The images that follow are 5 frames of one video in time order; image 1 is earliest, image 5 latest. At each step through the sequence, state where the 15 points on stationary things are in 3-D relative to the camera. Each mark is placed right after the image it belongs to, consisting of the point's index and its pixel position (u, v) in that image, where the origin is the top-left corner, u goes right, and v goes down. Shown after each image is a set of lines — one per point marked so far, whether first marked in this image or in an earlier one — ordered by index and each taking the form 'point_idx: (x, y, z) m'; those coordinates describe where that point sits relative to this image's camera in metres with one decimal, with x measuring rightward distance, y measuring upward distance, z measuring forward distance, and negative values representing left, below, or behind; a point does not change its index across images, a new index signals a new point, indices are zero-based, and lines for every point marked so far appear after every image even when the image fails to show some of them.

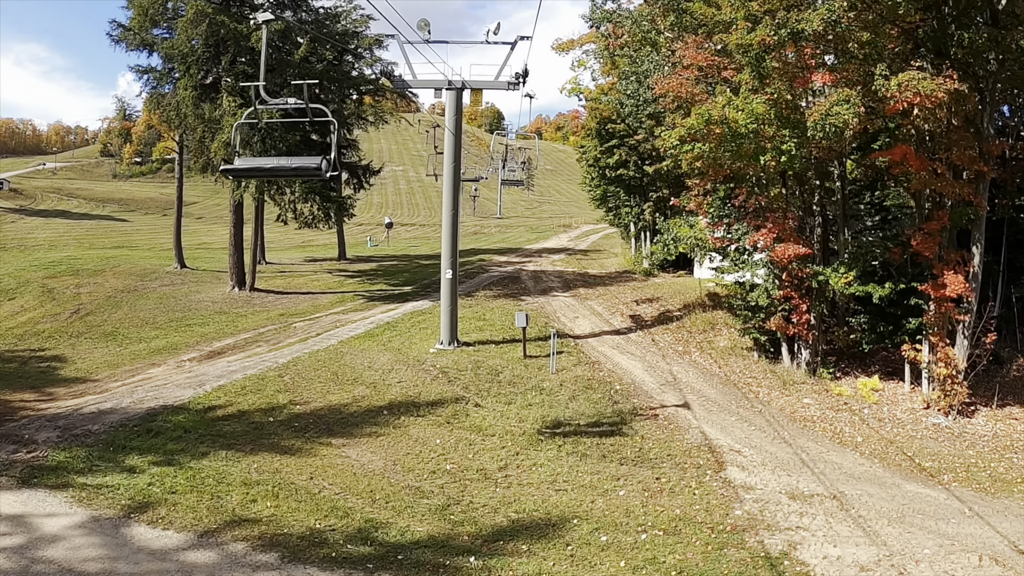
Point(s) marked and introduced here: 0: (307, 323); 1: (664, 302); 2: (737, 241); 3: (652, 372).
0: (-3.1, -0.5, +18.8) m
1: (+2.4, -0.2, +19.1) m
2: (+2.6, +0.5, +13.8) m
3: (+1.5, -0.9, +13.6) m
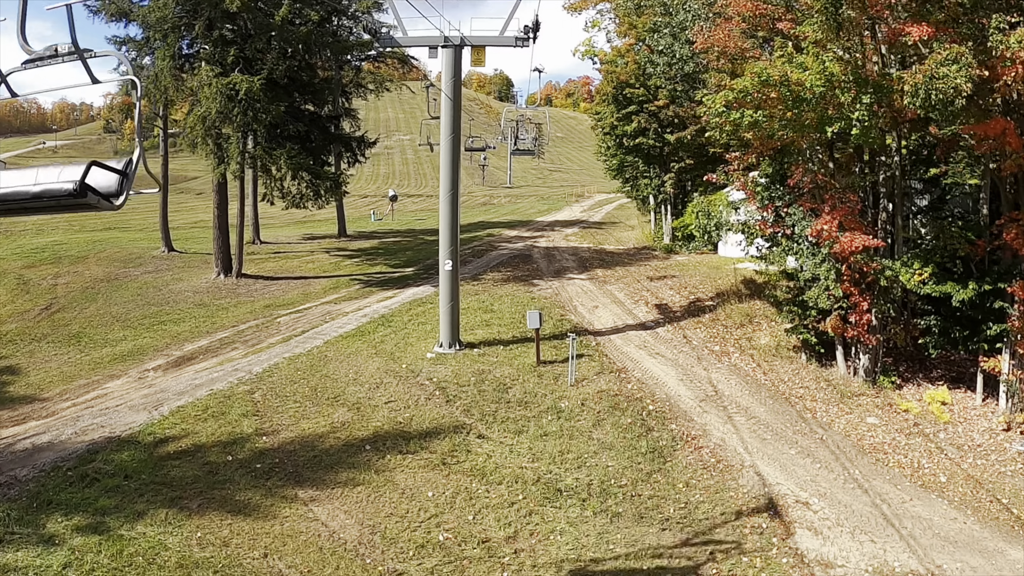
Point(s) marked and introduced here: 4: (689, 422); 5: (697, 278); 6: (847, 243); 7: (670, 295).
0: (-3.0, -0.4, +16.8) m
1: (+2.5, 0.0, +17.0) m
2: (+2.7, +0.6, +11.7) m
3: (+1.6, -0.9, +11.5) m
4: (+1.5, -1.1, +10.2) m
5: (+2.7, +0.1, +18.1) m
6: (+2.8, +0.4, +10.4) m
7: (+2.2, -0.1, +17.0) m
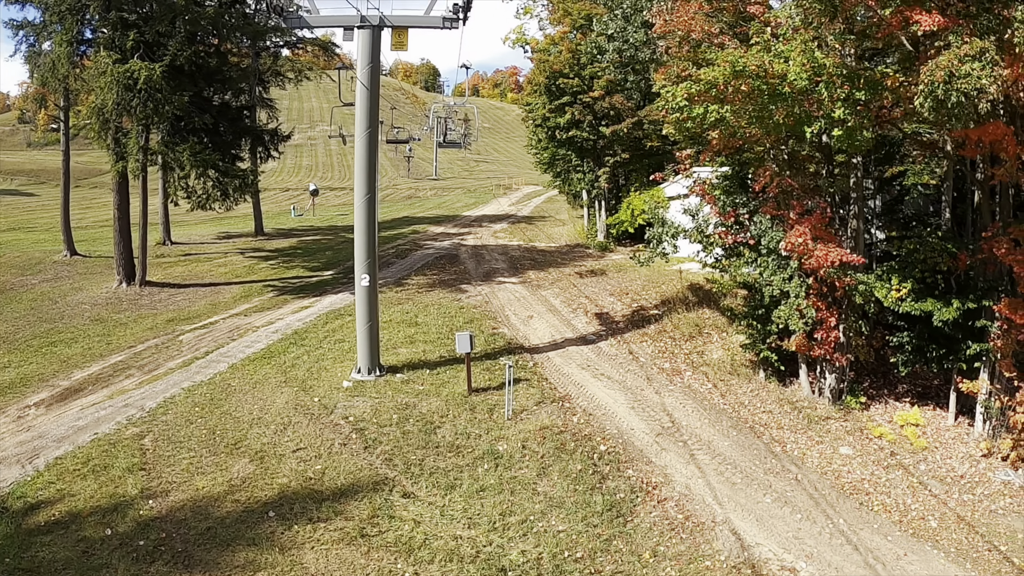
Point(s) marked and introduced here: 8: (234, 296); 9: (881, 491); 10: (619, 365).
0: (-3.9, -0.6, +15.3) m
1: (+1.6, -0.1, +15.8) m
2: (+2.0, +0.5, +10.5) m
3: (+1.1, -1.0, +10.3) m
4: (+1.0, -1.3, +8.9) m
5: (+1.7, +0.1, +16.8) m
6: (+2.3, +0.2, +9.2) m
7: (+1.3, -0.2, +15.7) m
8: (-4.3, -0.1, +18.8) m
9: (+2.8, -1.5, +9.4) m
10: (+1.0, -0.8, +12.3) m
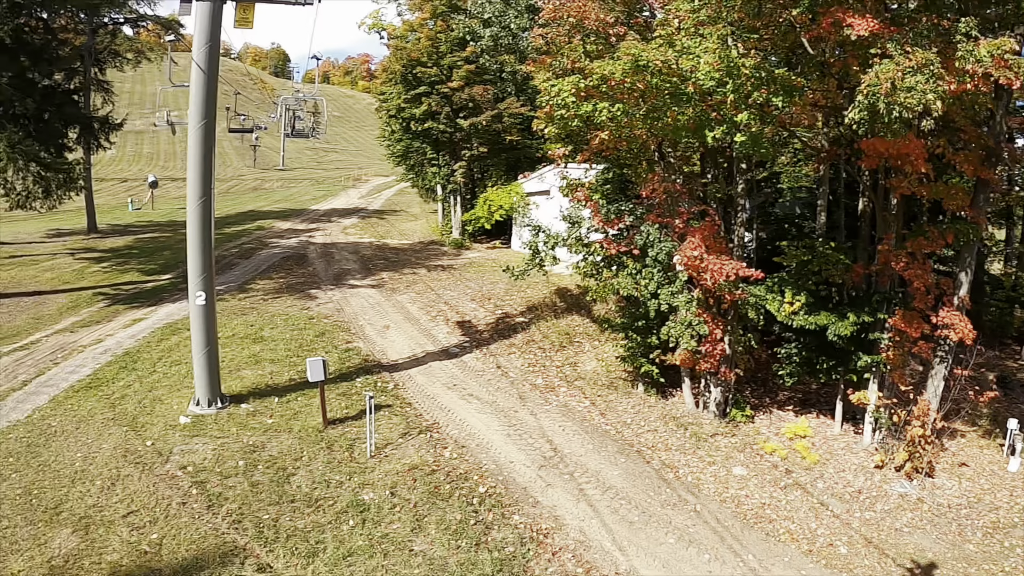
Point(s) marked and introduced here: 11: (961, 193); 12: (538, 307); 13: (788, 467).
0: (-5.5, -0.8, +13.7) m
1: (-0.1, -0.2, +14.9) m
2: (+0.9, +0.4, +9.6) m
3: (0.0, -1.2, +9.3) m
4: (+0.1, -1.4, +8.0) m
5: (-0.1, 0.0, +15.9) m
6: (+1.4, +0.1, +8.4) m
7: (-0.5, -0.2, +14.7) m
8: (-6.3, -0.3, +17.2) m
9: (+1.9, -1.6, +8.7) m
10: (-0.2, -0.9, +11.3) m
11: (+3.3, +0.7, +8.9) m
12: (+0.3, -0.2, +14.4) m
13: (+2.3, -1.5, +10.3) m
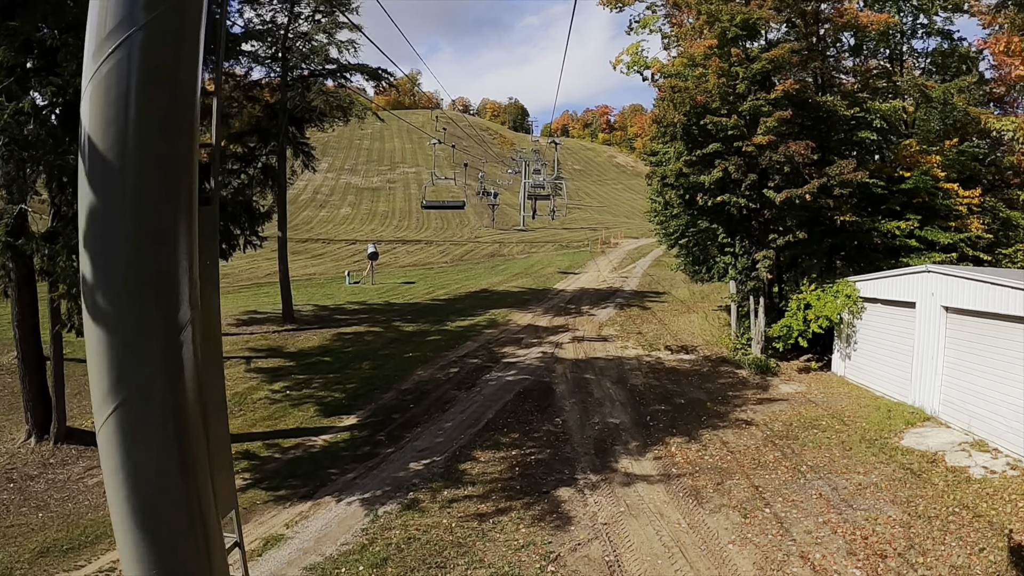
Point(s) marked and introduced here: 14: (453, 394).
0: (-3.0, -2.2, +7.9) m
1: (+2.6, -1.8, +8.1) m
2: (+2.7, -1.1, +2.7) m
3: (+1.6, -2.6, +2.6) m
4: (+1.5, -2.8, +1.2) m
5: (+2.8, -1.7, +9.1) m
6: (+2.8, -1.3, +1.5) m
7: (+2.2, -1.8, +8.0) m
8: (-3.1, -1.8, +11.5) m
9: (+3.3, -3.1, +1.6) m
10: (+1.8, -2.4, +4.6) m
11: (+4.8, -0.9, +1.6) m
12: (+2.9, -1.8, +7.5) m
13: (+4.0, -3.0, +3.0) m
14: (-0.7, -1.3, +14.6) m
